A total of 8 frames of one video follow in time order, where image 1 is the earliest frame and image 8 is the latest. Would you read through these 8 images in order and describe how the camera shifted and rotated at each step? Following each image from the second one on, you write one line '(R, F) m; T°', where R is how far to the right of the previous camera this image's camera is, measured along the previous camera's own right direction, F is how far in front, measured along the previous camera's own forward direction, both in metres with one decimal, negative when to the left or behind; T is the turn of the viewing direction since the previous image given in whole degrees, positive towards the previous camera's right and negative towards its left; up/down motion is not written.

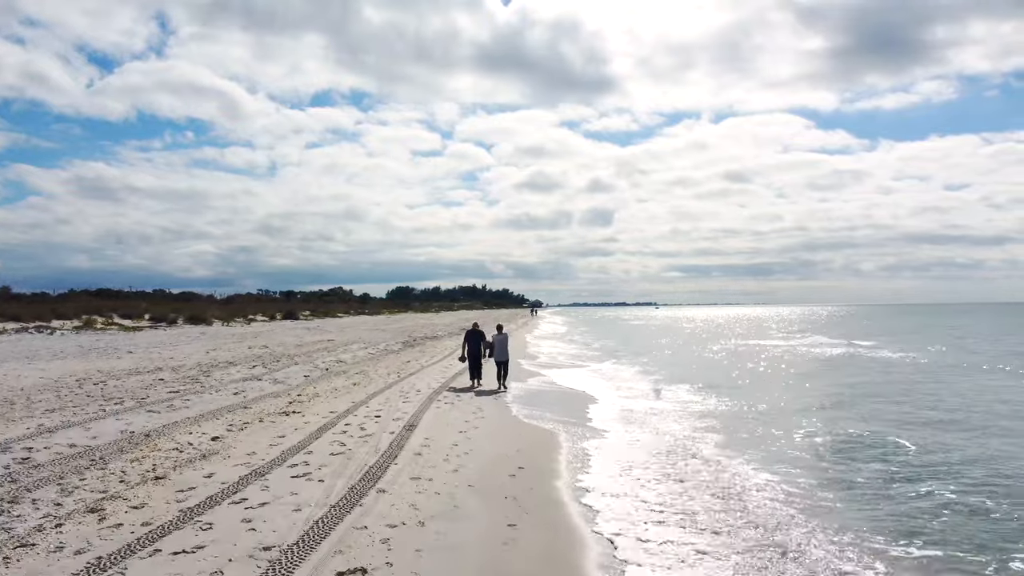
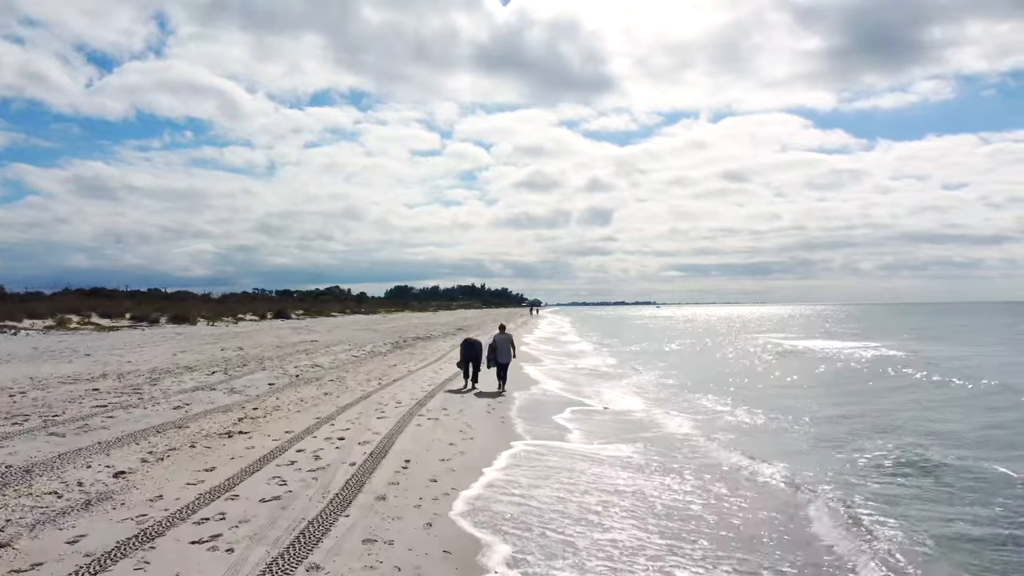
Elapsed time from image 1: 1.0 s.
(+0.1, +1.6) m; 0°
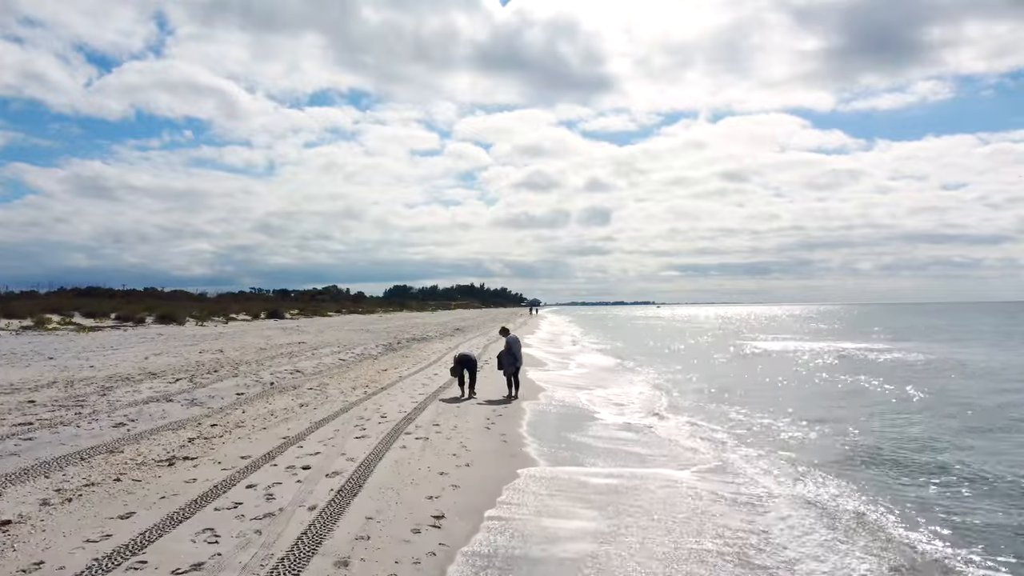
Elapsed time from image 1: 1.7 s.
(-0.1, +1.6) m; 0°
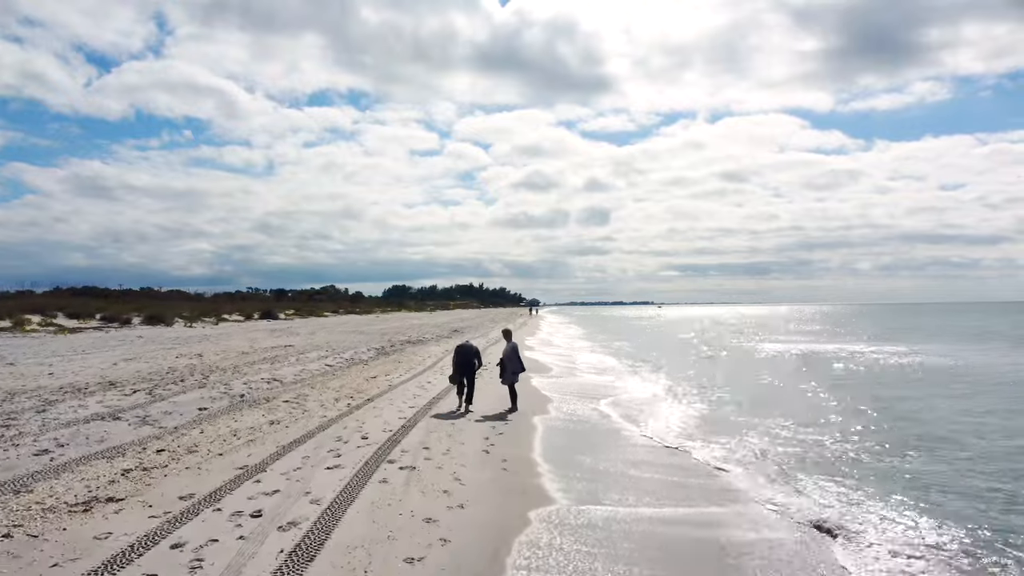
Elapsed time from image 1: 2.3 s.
(-0.1, +1.4) m; 0°
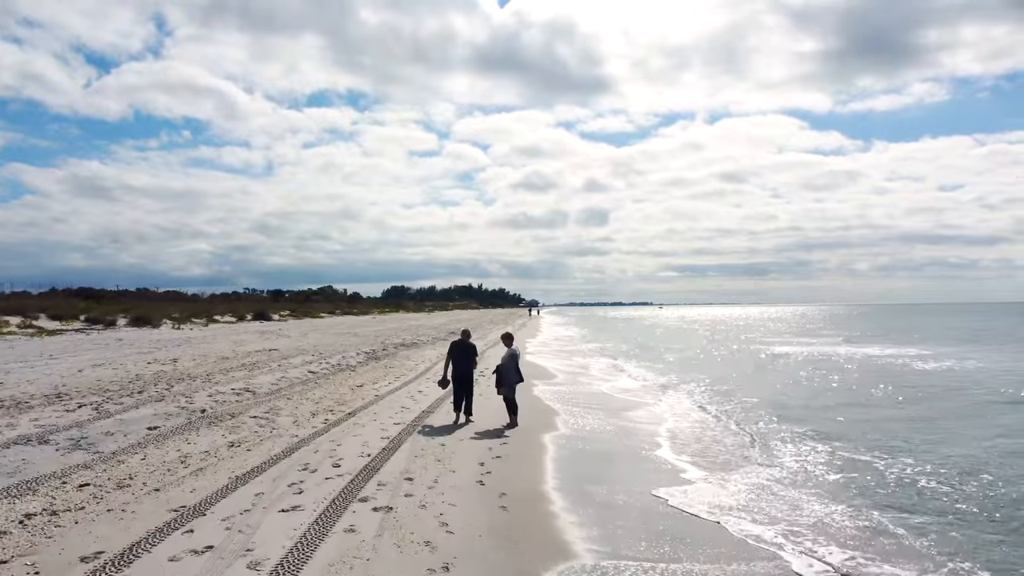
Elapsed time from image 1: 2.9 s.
(0.0, +1.3) m; 0°
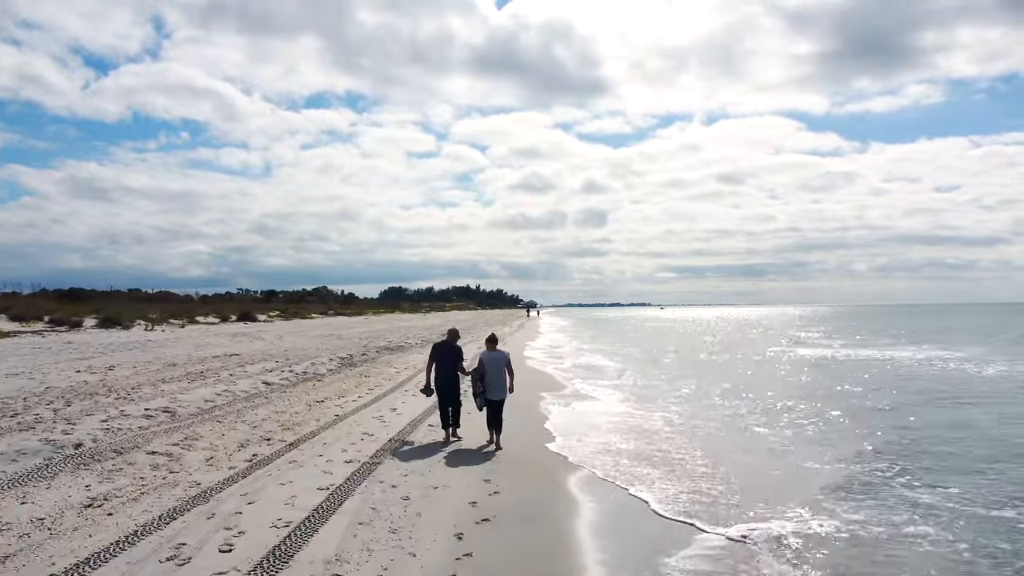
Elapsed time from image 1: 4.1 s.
(0.0, +2.7) m; 0°
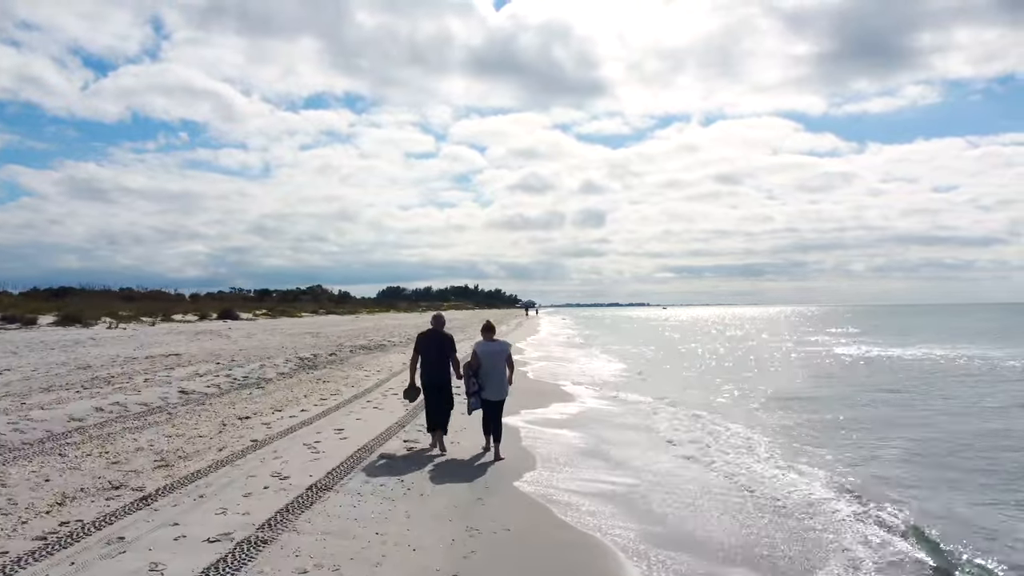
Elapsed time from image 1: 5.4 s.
(+0.1, +3.1) m; 0°
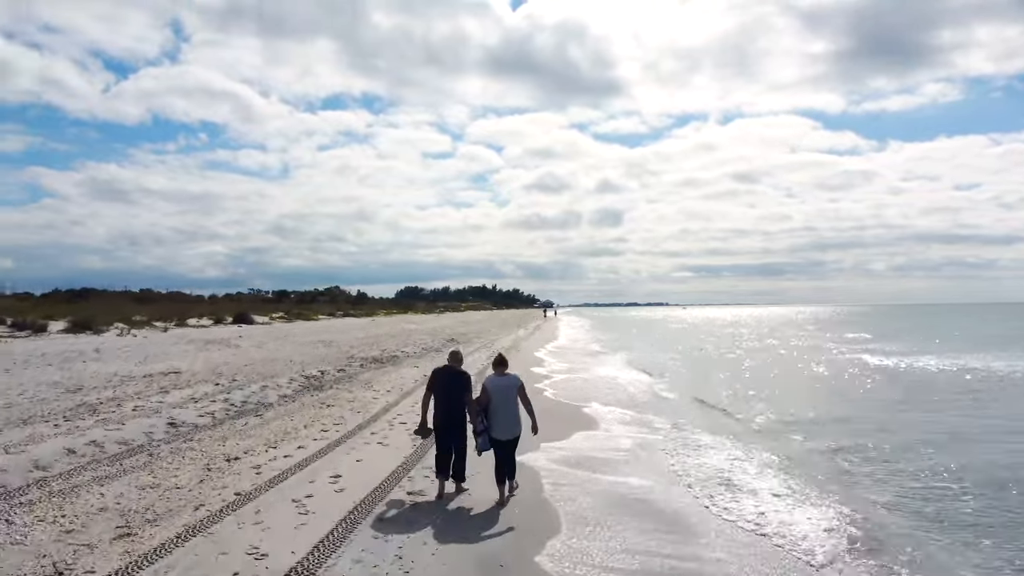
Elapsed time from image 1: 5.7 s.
(0.0, +1.0) m; -2°
